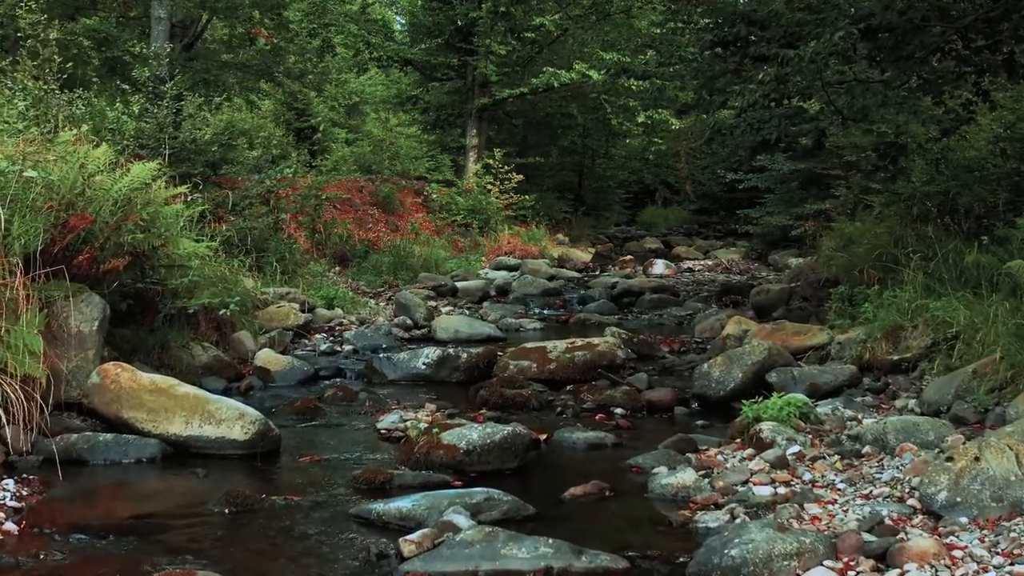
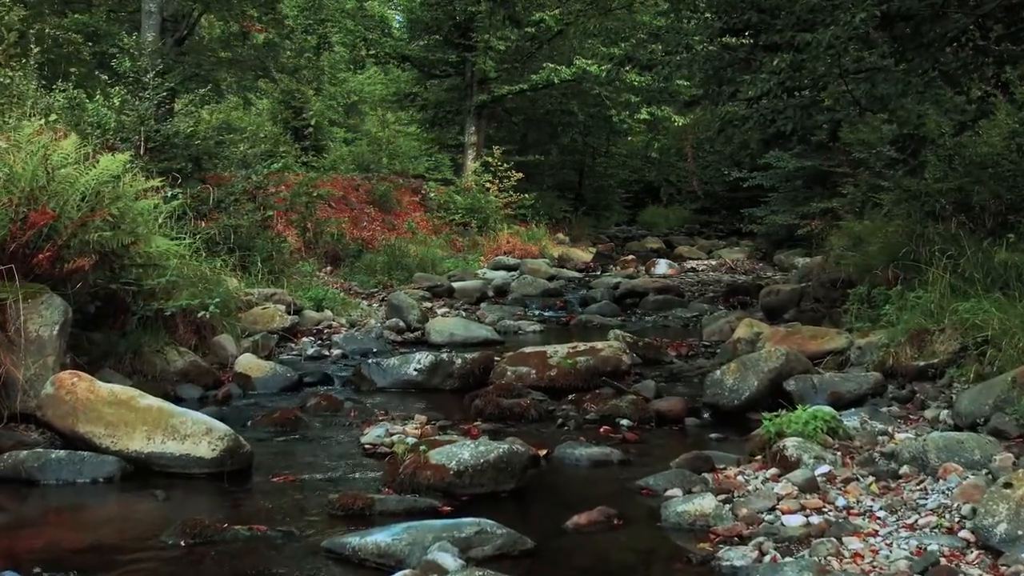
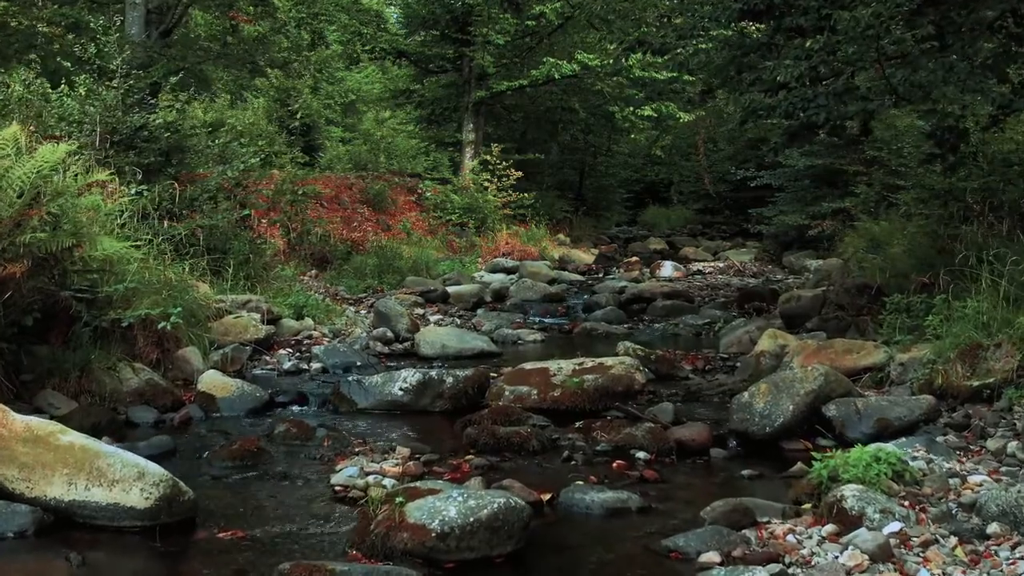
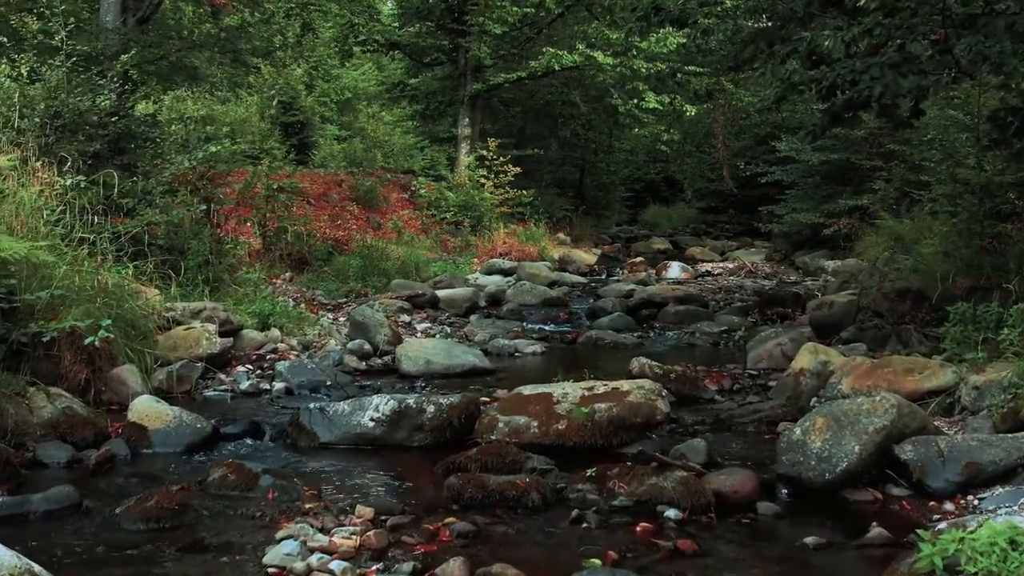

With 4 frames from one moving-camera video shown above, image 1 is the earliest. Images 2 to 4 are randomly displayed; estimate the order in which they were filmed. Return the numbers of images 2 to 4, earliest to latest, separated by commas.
2, 3, 4
